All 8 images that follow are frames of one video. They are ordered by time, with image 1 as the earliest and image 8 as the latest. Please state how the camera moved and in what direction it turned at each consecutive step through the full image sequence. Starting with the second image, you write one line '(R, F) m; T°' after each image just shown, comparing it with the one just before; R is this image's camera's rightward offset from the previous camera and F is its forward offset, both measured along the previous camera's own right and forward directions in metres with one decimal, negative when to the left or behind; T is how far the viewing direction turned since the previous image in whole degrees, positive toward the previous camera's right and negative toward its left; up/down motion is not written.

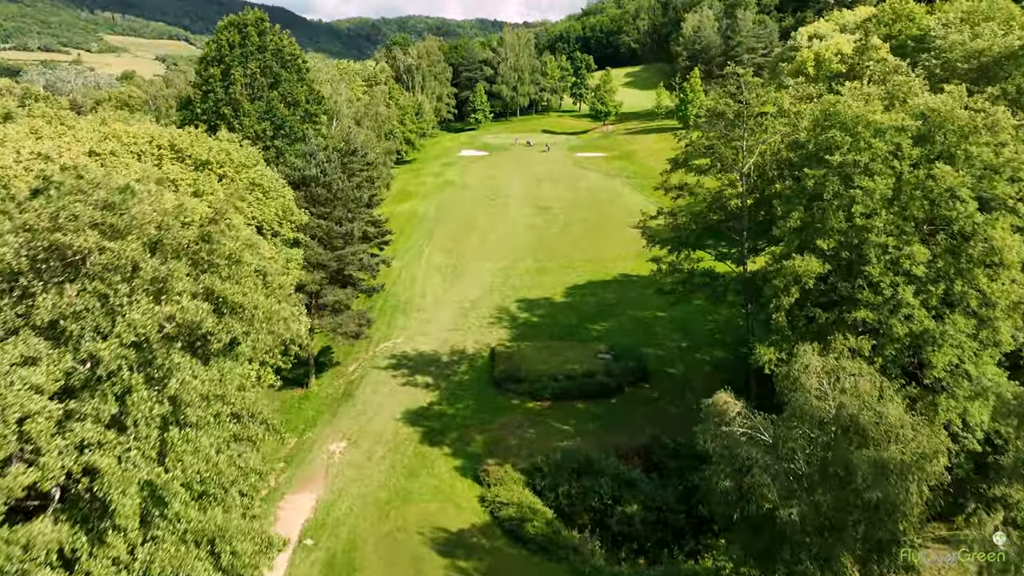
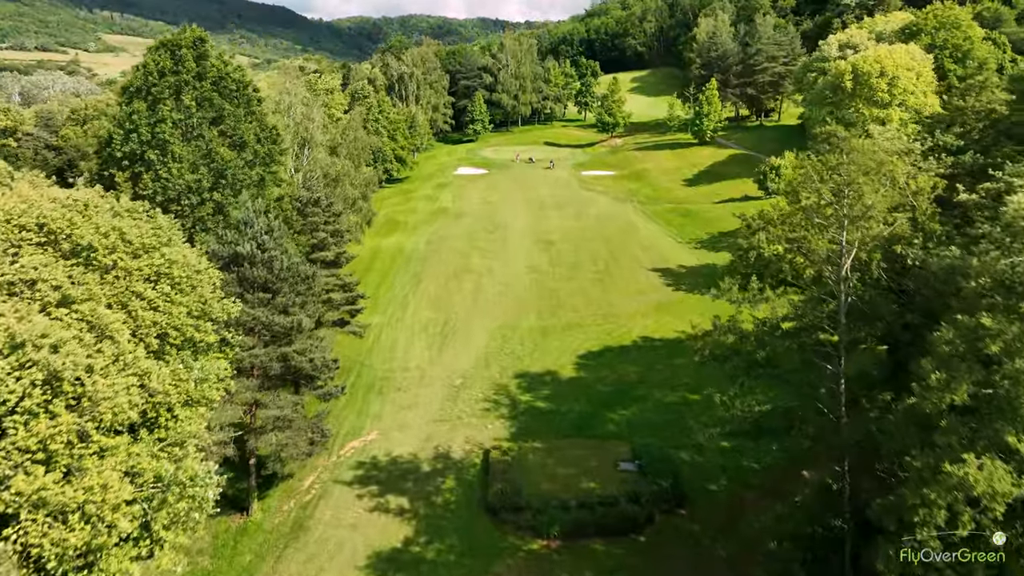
(+0.1, +6.9) m; 0°
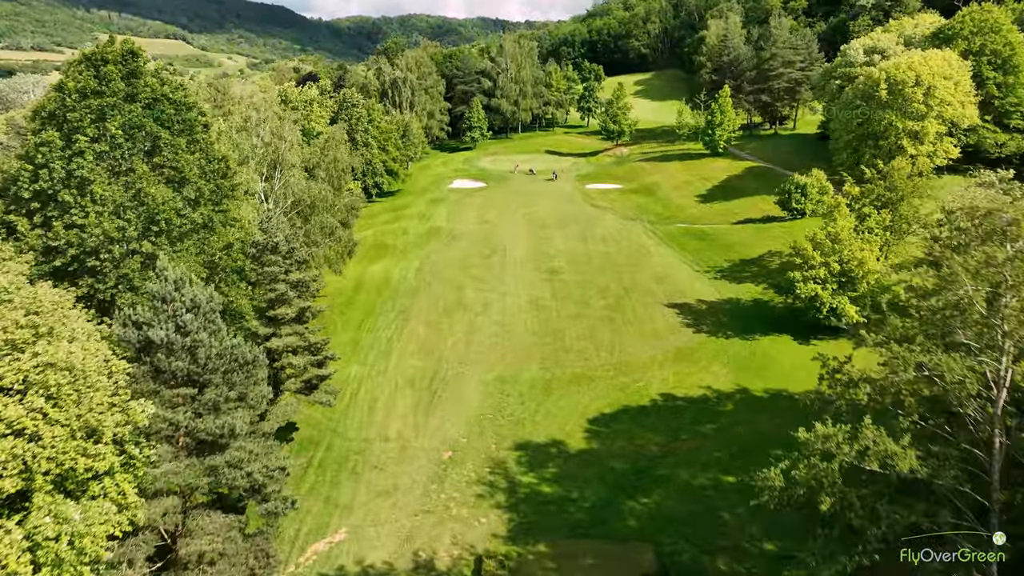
(+0.1, +5.1) m; 0°
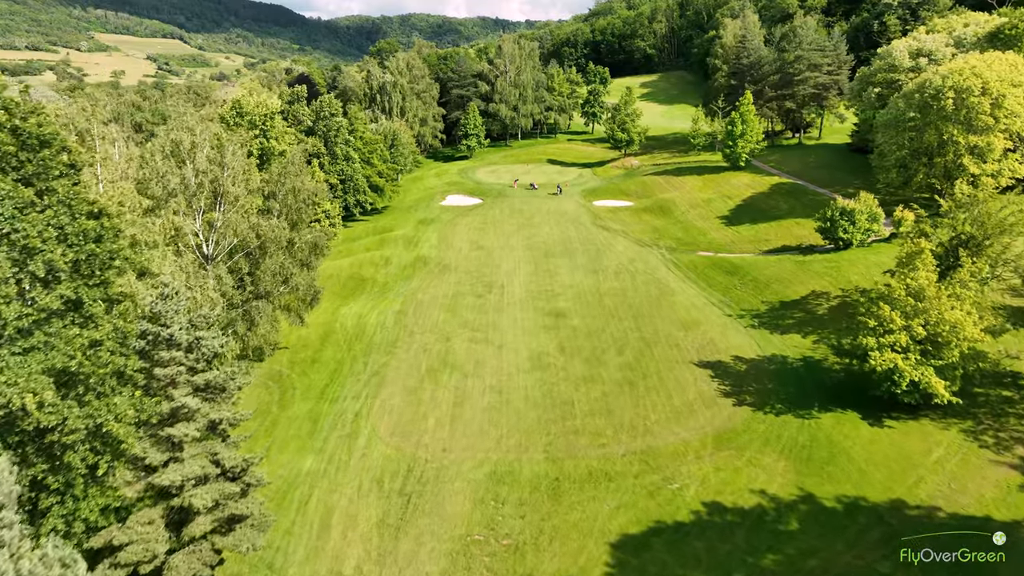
(+0.1, +7.3) m; 0°
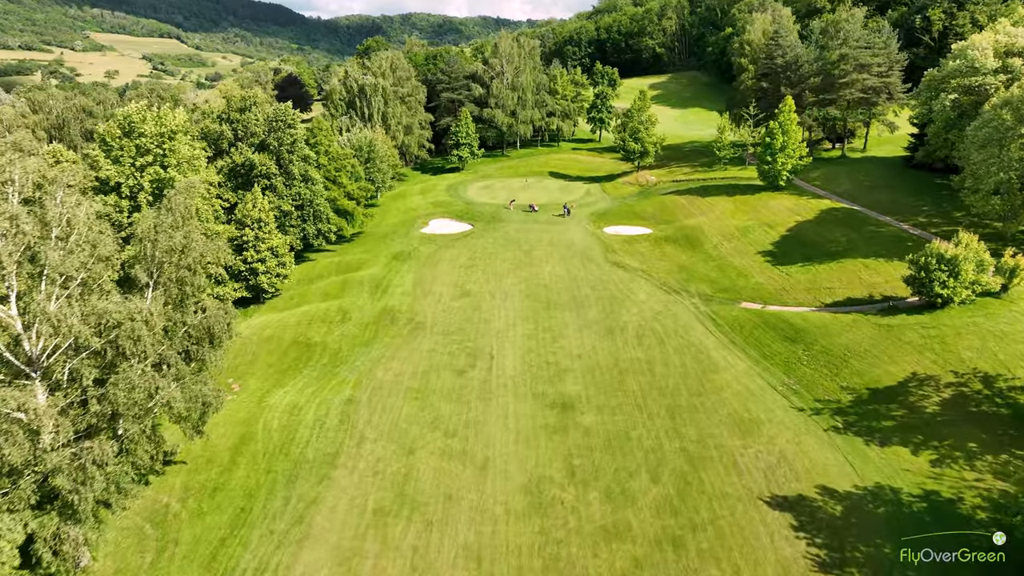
(+0.5, +10.7) m; 0°
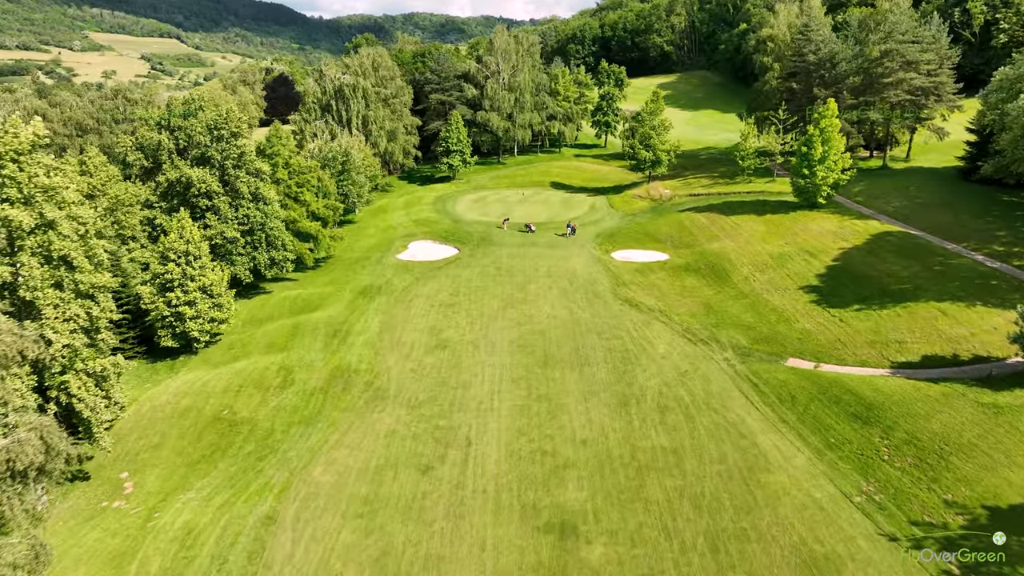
(+0.7, +8.2) m; 0°
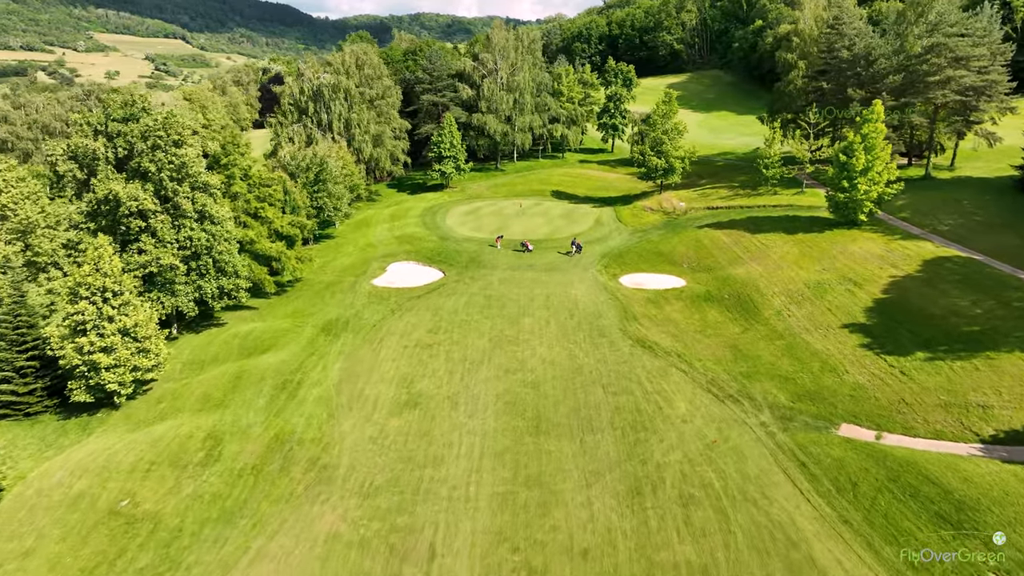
(+0.8, +6.3) m; -1°
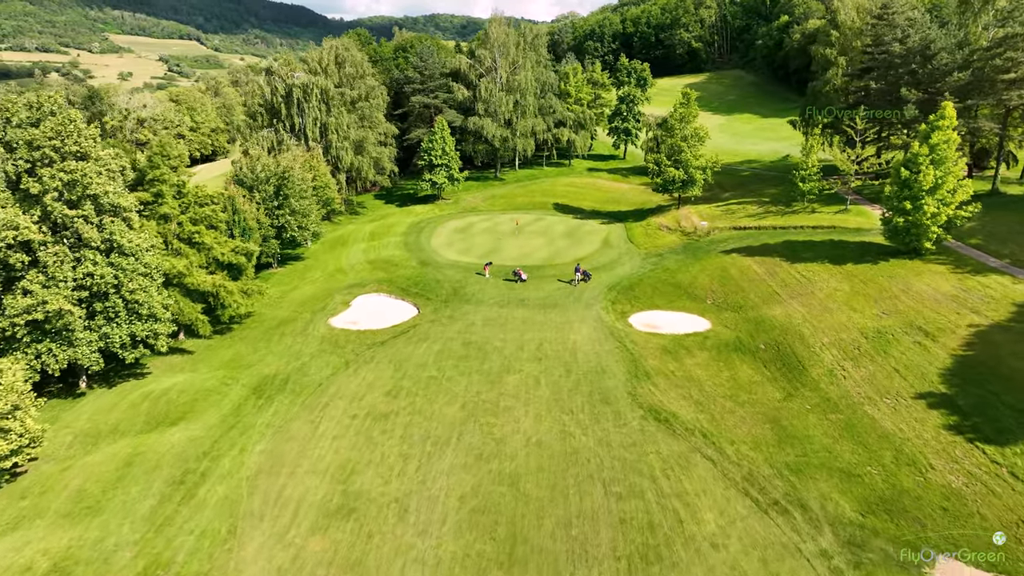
(+1.3, +7.2) m; -1°
